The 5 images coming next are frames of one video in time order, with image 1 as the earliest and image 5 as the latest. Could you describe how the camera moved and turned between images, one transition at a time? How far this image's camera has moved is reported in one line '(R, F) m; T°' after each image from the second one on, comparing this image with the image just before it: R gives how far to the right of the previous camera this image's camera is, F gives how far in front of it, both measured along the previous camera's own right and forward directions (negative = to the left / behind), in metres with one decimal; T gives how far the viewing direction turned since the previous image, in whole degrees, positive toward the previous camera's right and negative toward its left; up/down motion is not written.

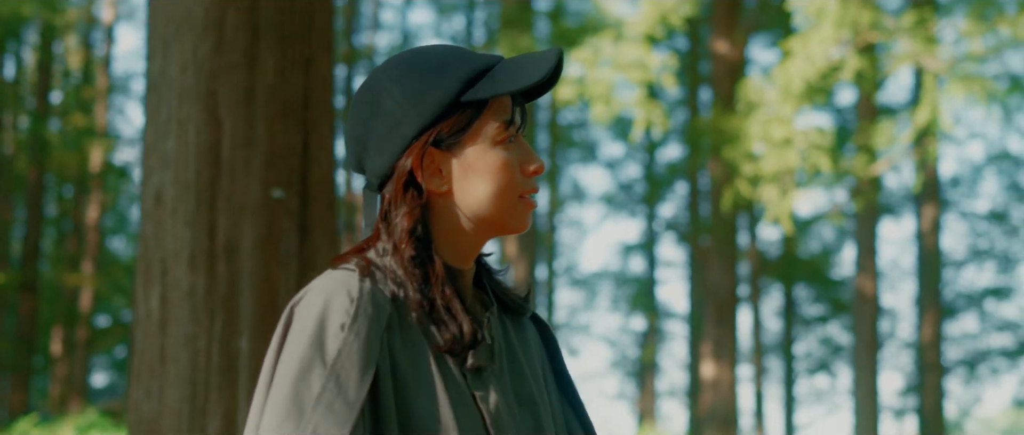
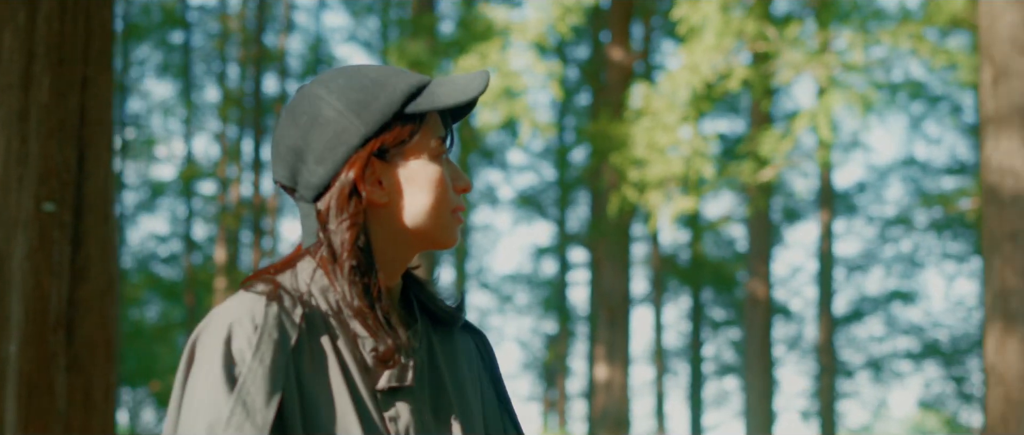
(+1.1, -0.2) m; 0°
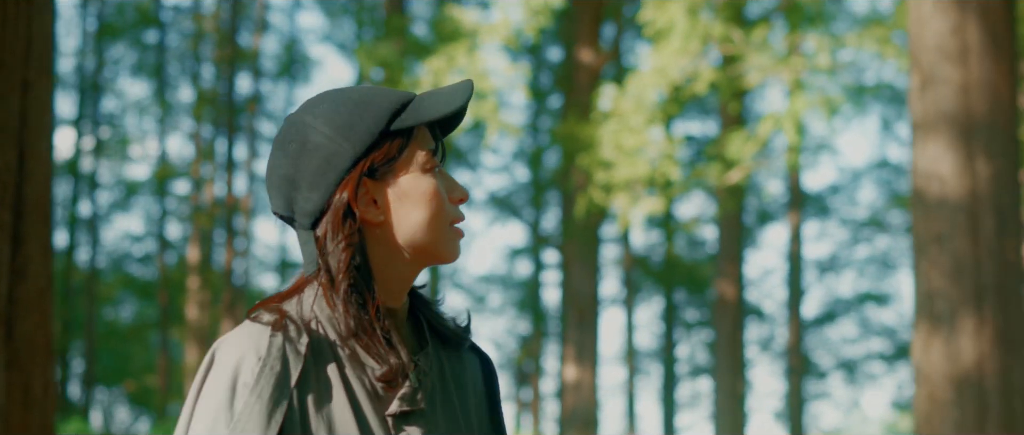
(+0.3, 0.0) m; 0°
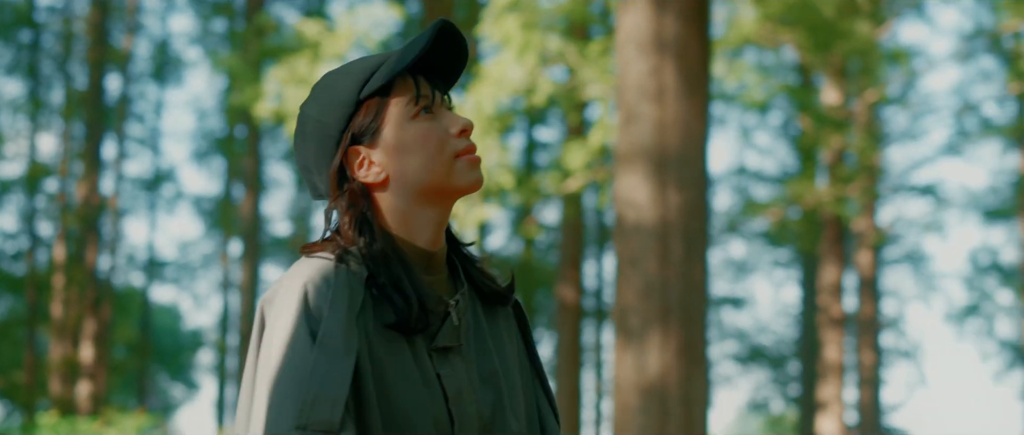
(-0.5, -0.5) m; -2°
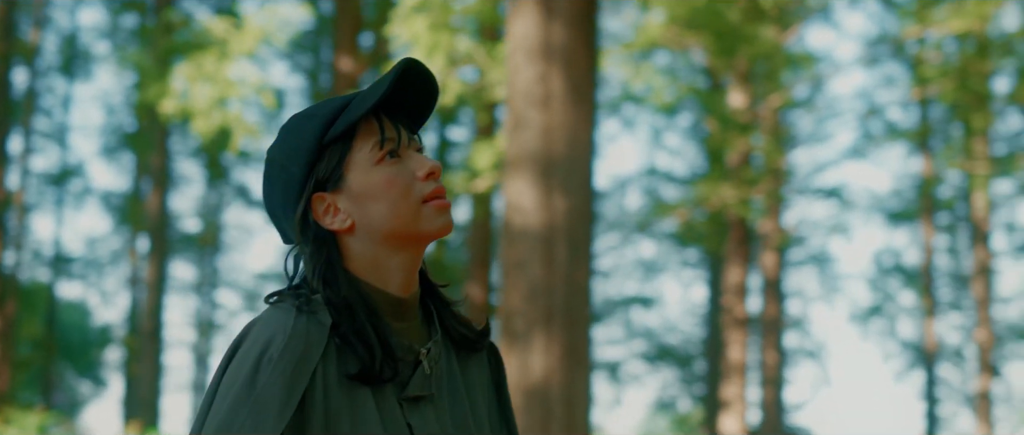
(+0.4, -0.1) m; +2°
